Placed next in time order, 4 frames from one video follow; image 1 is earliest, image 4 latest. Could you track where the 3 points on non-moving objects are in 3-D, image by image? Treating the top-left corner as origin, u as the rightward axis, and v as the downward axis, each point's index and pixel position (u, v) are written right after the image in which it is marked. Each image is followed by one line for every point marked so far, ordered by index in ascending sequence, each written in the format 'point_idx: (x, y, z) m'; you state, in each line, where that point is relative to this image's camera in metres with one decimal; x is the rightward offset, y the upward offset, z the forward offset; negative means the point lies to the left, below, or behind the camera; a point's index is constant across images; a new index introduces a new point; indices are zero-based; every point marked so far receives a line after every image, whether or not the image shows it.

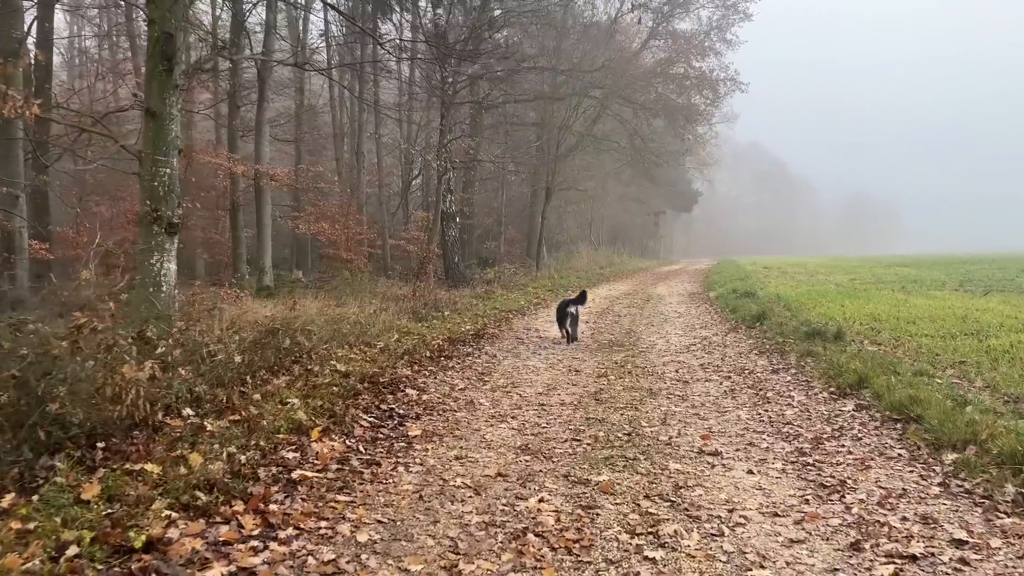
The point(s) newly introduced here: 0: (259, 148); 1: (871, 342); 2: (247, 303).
0: (-5.2, +2.9, +16.5) m
1: (+3.7, -0.6, +8.2) m
2: (-3.8, -0.2, +11.5) m
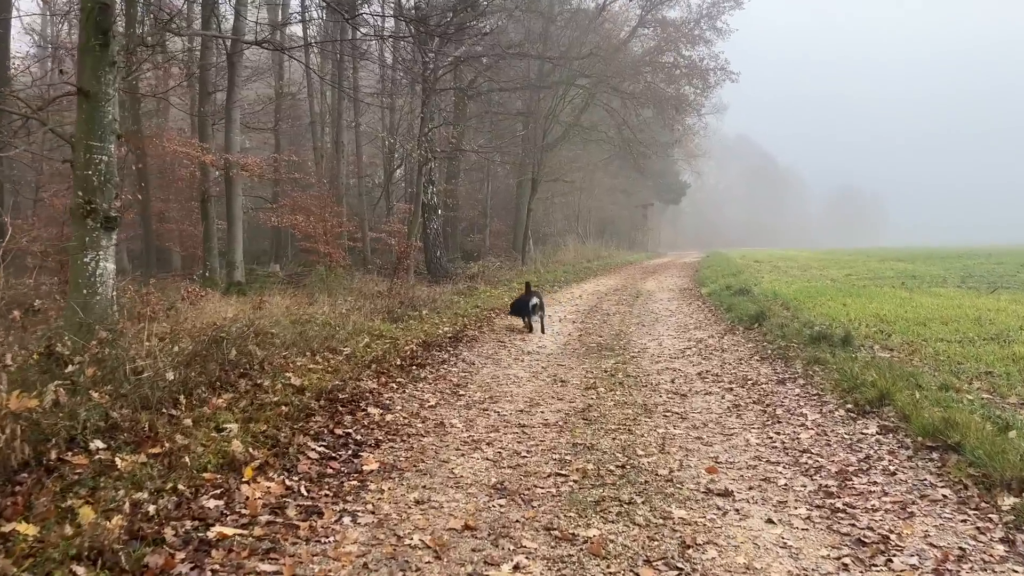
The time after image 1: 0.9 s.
0: (-5.6, +3.0, +15.6) m
1: (+3.5, -0.6, +7.5) m
2: (-4.0, -0.2, +10.7) m
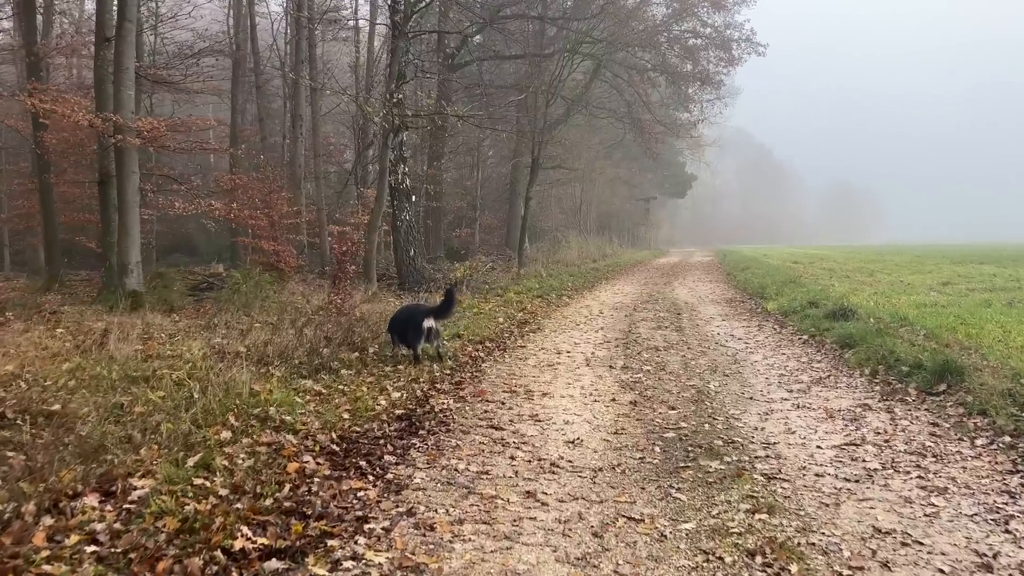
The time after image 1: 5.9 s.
0: (-5.6, +2.8, +11.4) m
1: (+3.5, -0.8, +3.4) m
2: (-4.0, -0.4, +6.4) m
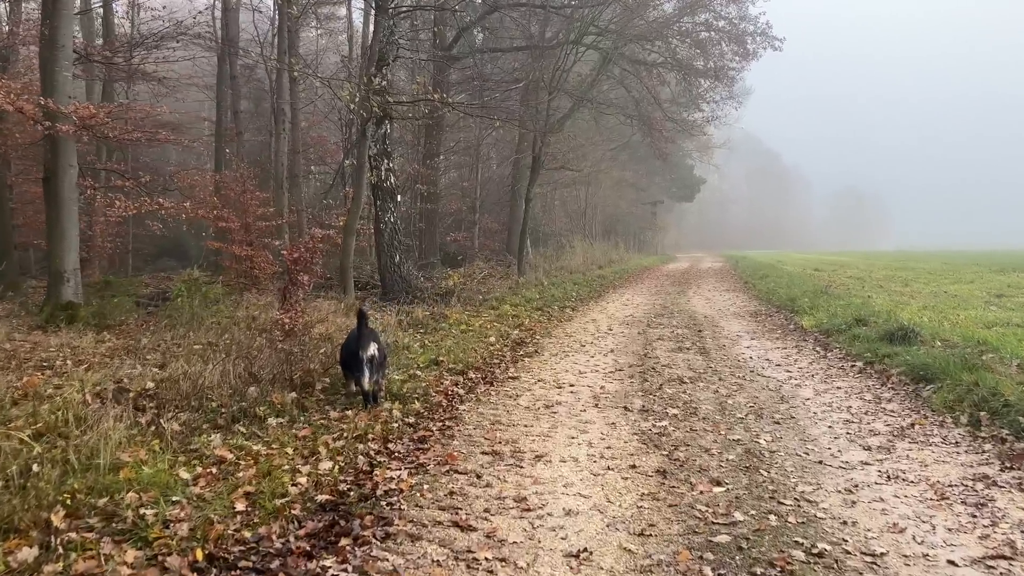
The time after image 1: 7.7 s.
0: (-5.7, +2.7, +9.9) m
1: (+3.4, -0.9, +1.8) m
2: (-4.1, -0.5, +4.9) m
